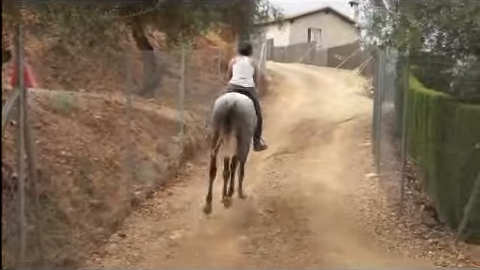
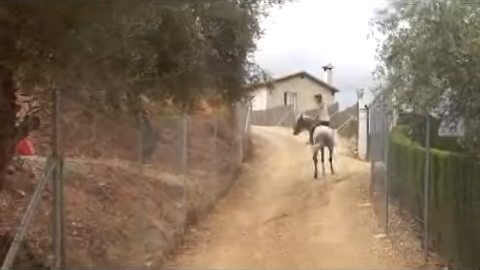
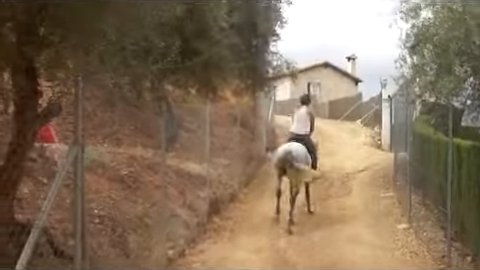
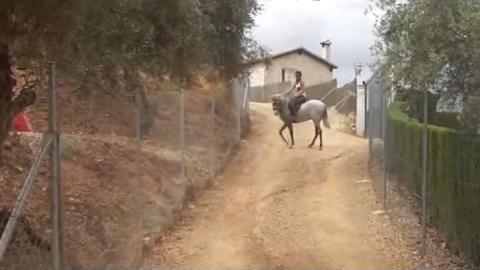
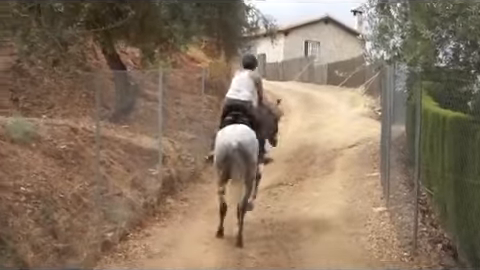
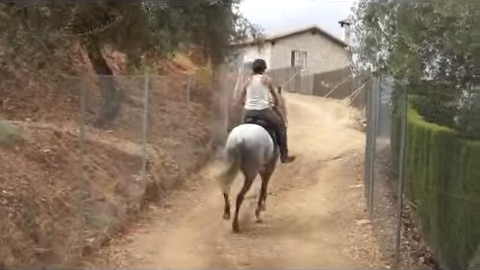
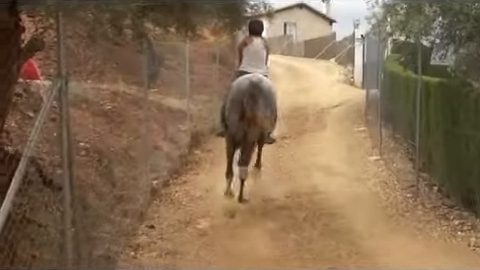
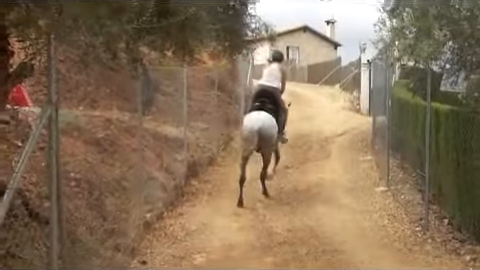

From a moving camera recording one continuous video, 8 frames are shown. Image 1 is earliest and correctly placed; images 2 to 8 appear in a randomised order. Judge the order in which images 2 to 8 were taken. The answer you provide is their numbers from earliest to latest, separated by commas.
5, 6, 7, 8, 3, 2, 4
